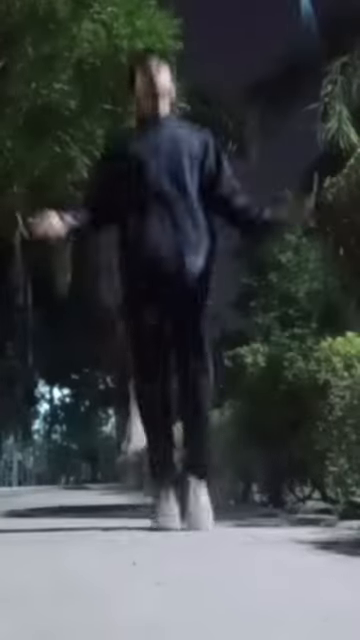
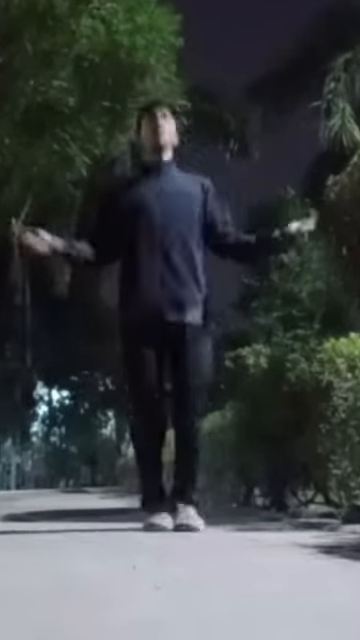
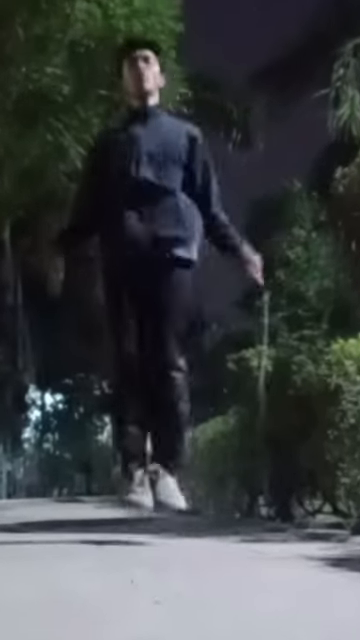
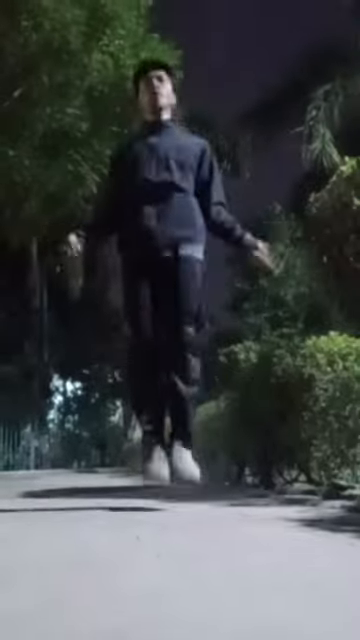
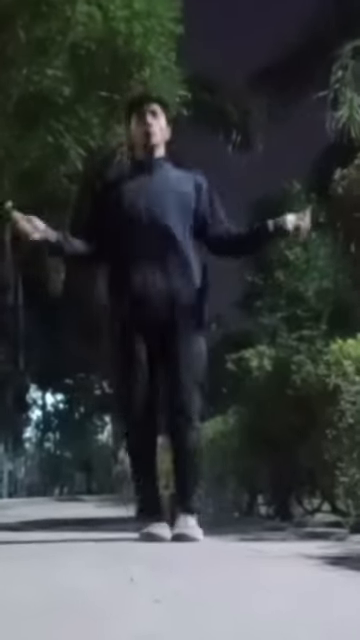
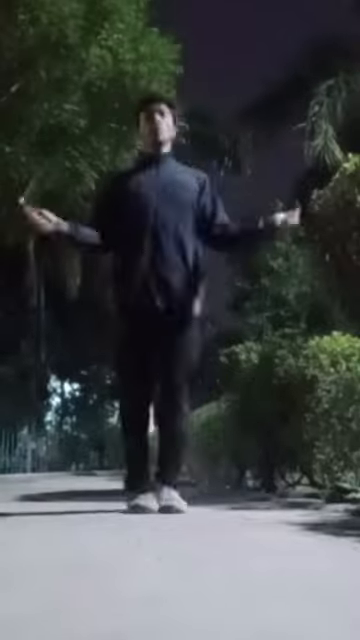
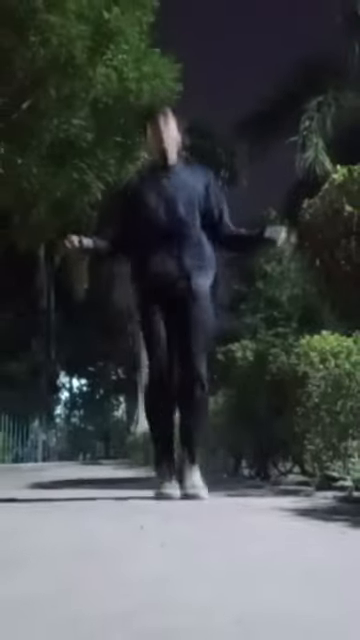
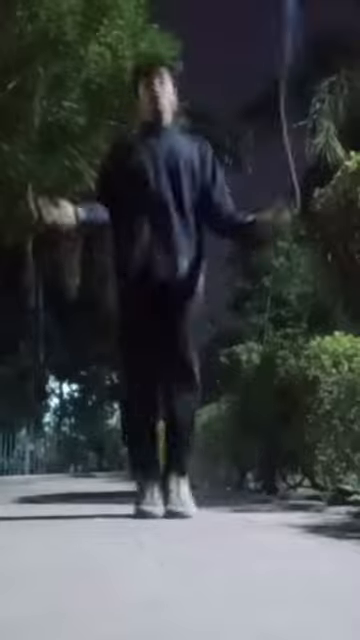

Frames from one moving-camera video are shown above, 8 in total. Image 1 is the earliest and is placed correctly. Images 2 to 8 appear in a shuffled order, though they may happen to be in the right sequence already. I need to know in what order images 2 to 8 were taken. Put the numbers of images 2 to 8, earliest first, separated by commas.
8, 6, 4, 7, 2, 3, 5
